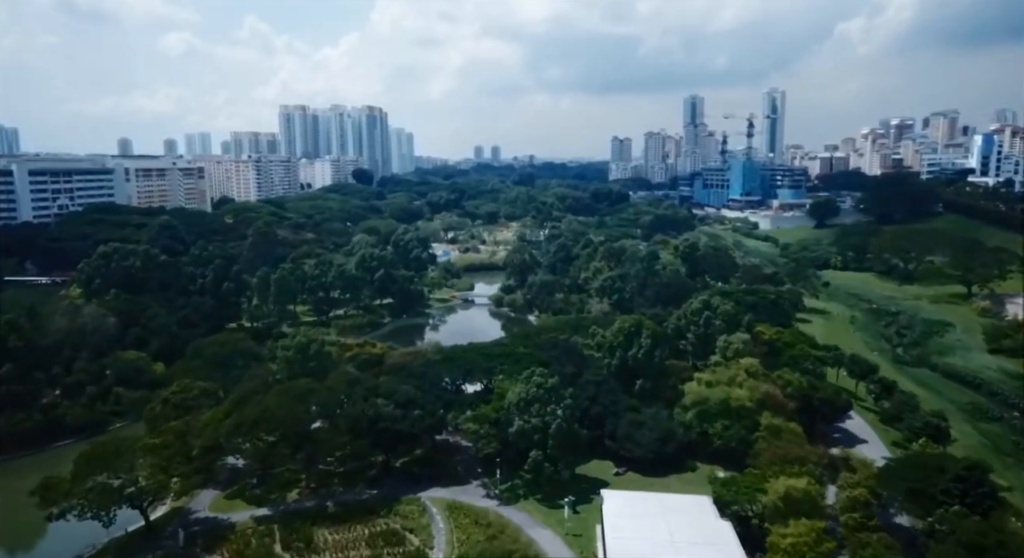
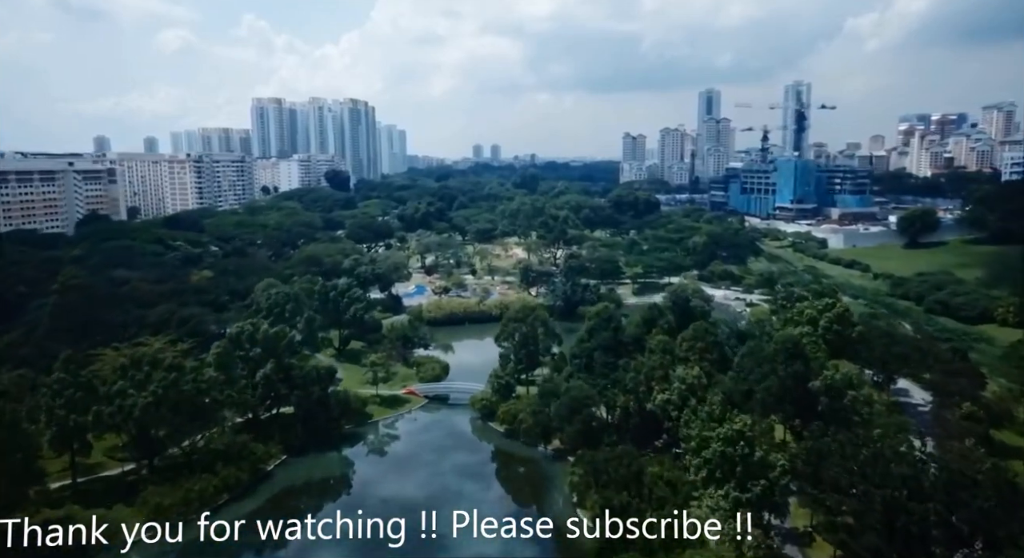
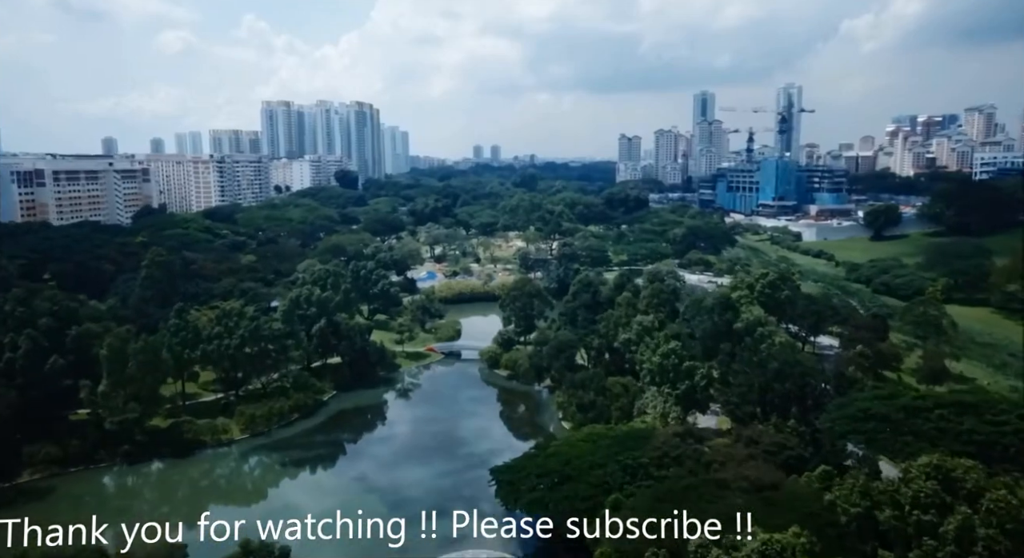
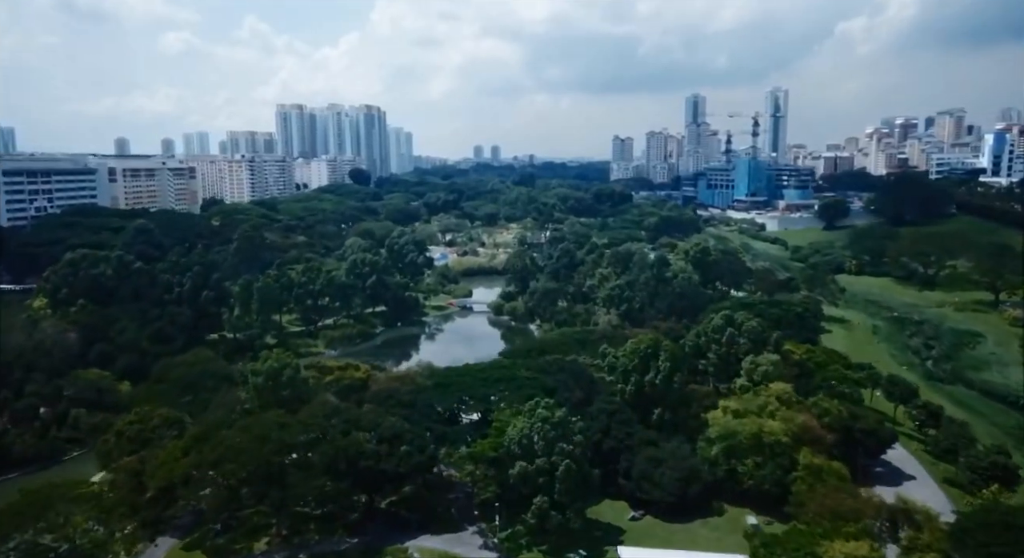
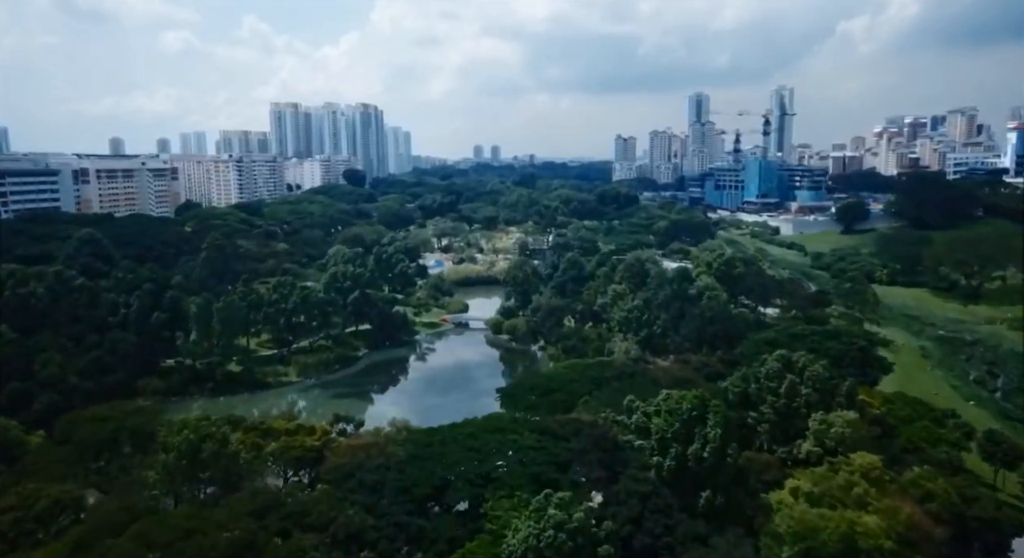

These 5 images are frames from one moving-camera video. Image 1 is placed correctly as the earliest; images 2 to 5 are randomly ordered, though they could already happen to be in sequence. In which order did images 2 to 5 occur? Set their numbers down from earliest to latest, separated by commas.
4, 5, 3, 2
